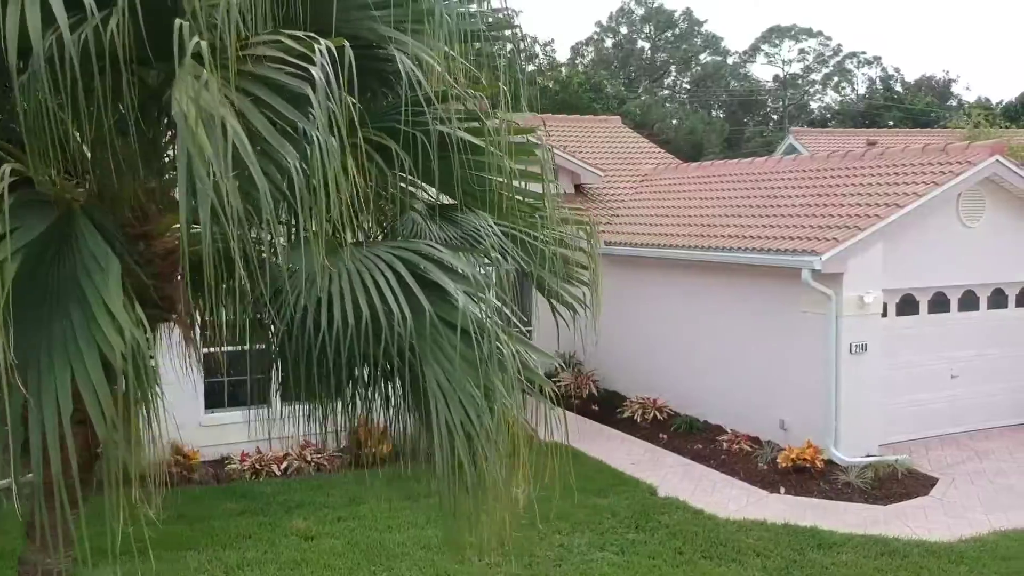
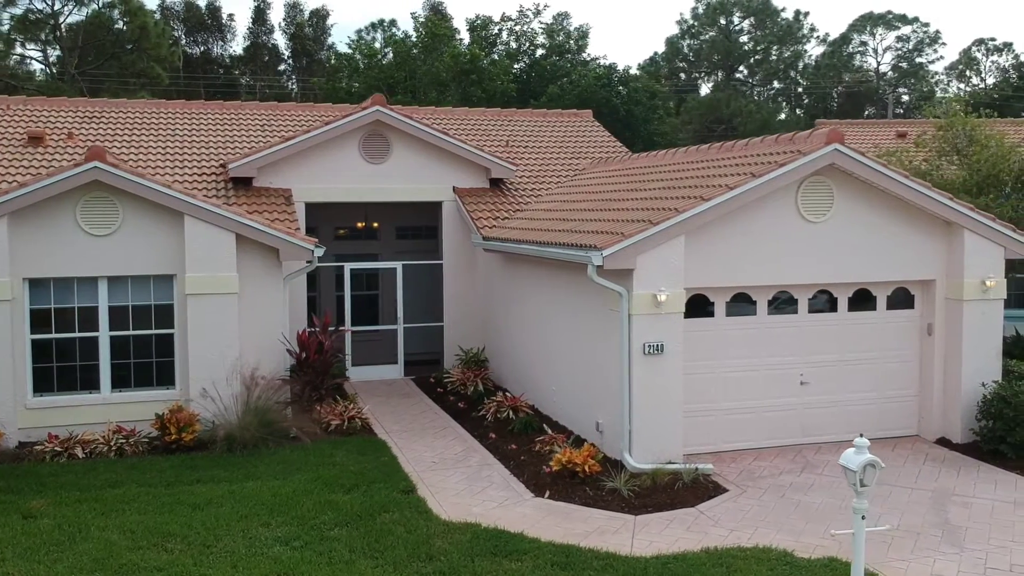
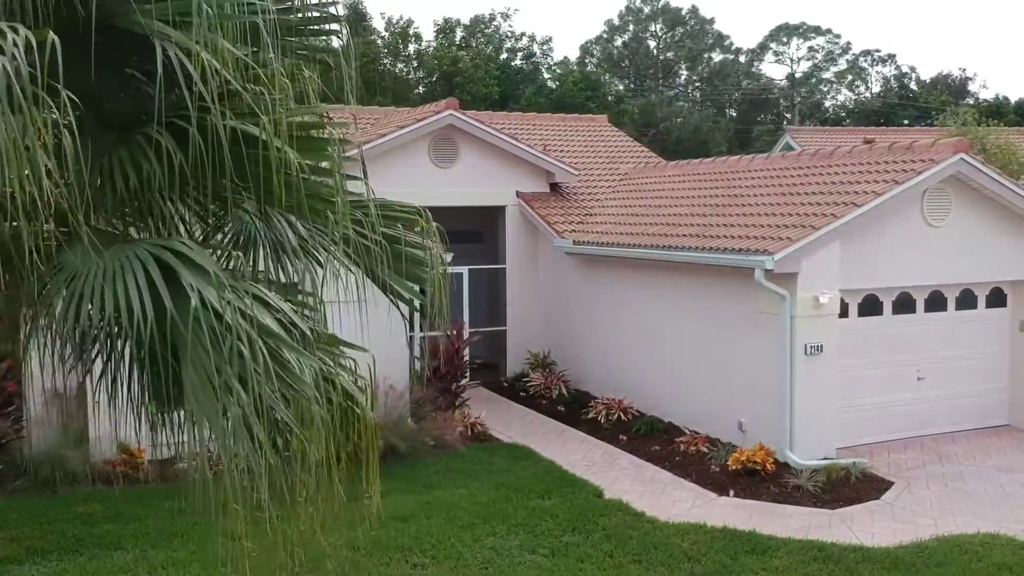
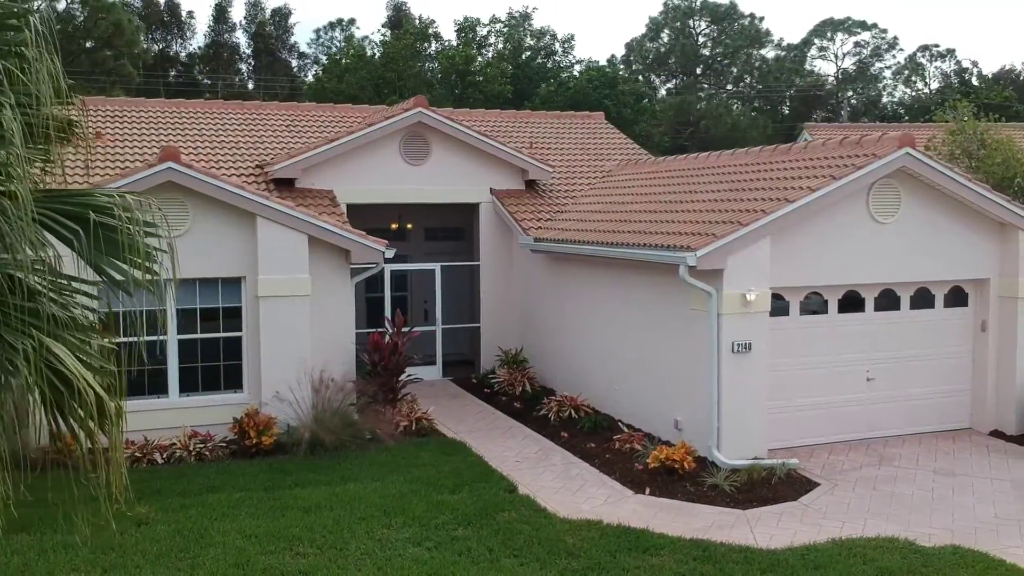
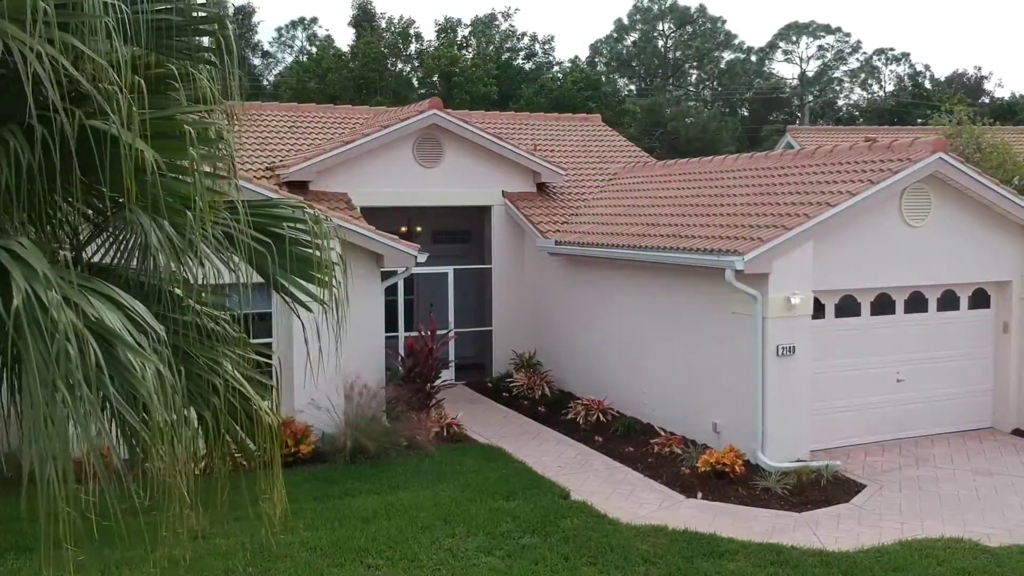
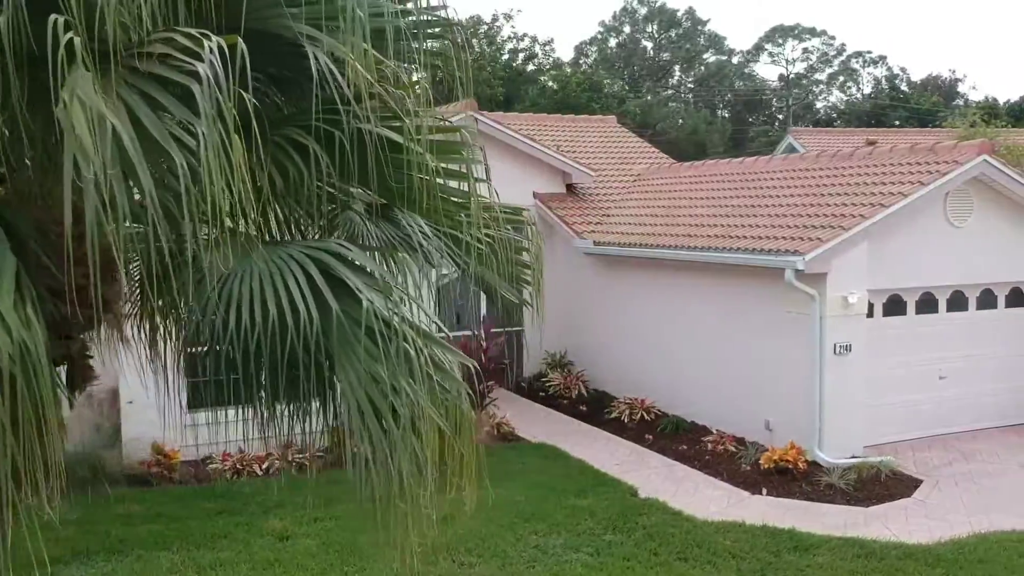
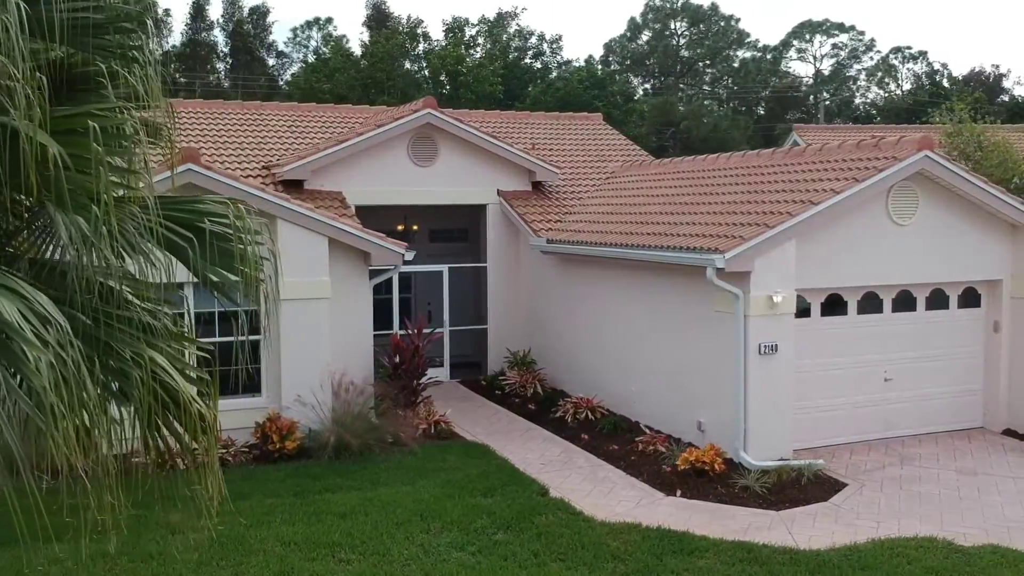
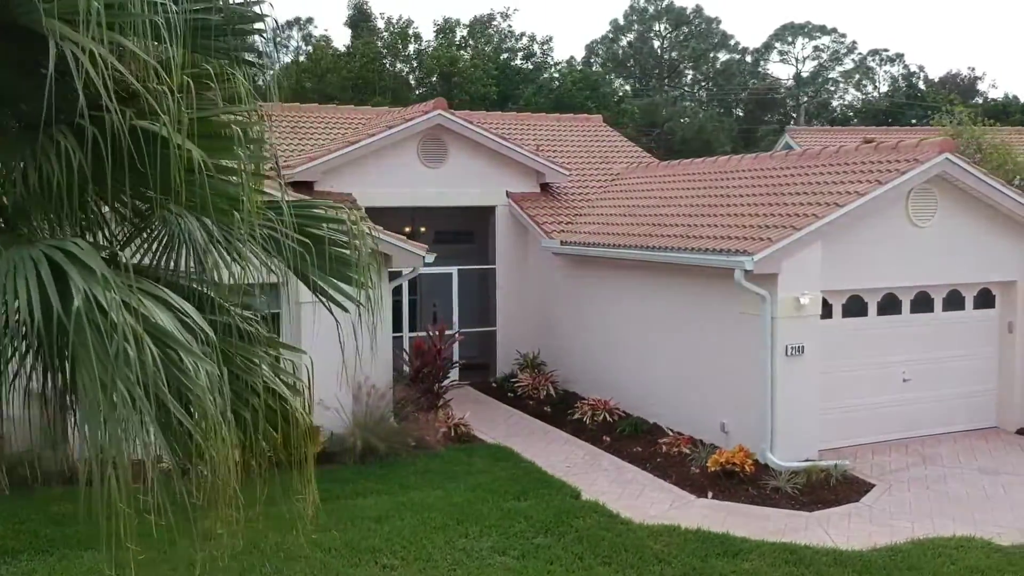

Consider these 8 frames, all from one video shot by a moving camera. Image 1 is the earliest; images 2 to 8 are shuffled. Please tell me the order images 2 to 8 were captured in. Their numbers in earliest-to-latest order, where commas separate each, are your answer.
6, 3, 8, 5, 7, 4, 2
